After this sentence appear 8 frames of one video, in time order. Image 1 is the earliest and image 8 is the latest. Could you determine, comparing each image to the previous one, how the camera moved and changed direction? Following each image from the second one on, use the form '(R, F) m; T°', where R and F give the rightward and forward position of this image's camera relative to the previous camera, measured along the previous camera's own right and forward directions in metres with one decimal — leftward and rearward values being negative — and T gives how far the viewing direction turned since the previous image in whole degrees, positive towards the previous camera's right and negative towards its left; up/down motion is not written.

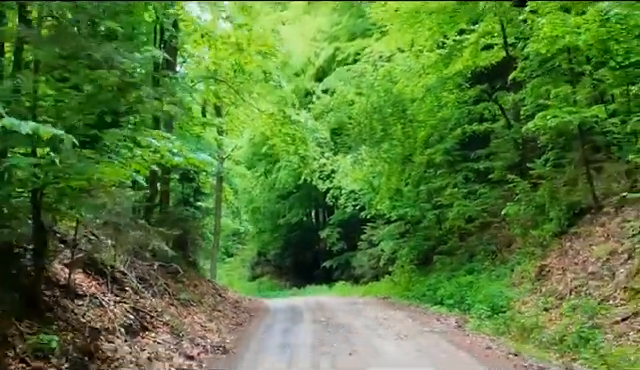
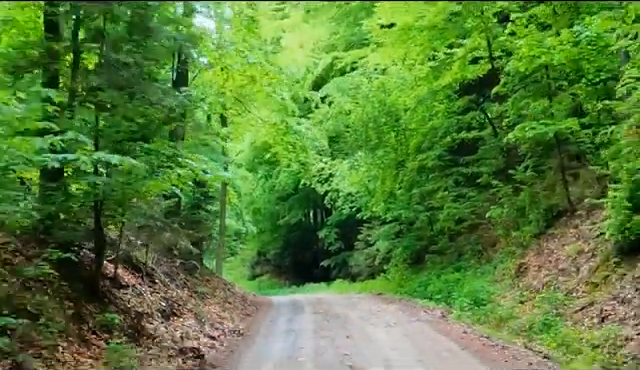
(0.0, -1.7) m; 0°
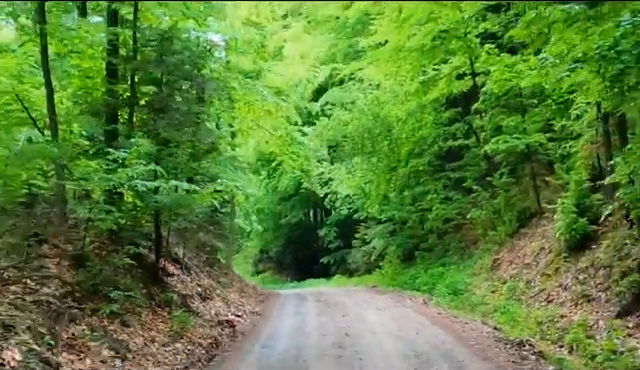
(0.0, -2.7) m; 0°
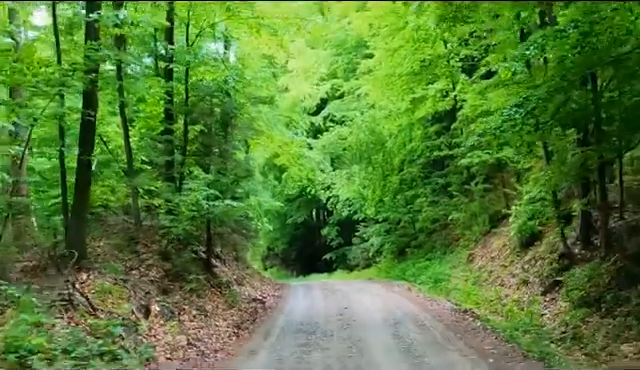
(-0.1, -4.1) m; 0°
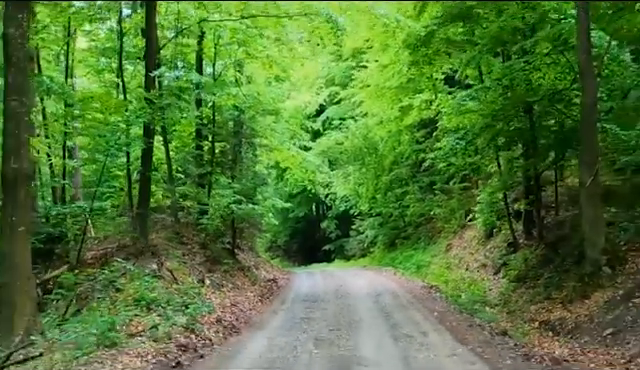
(0.0, -4.2) m; 0°
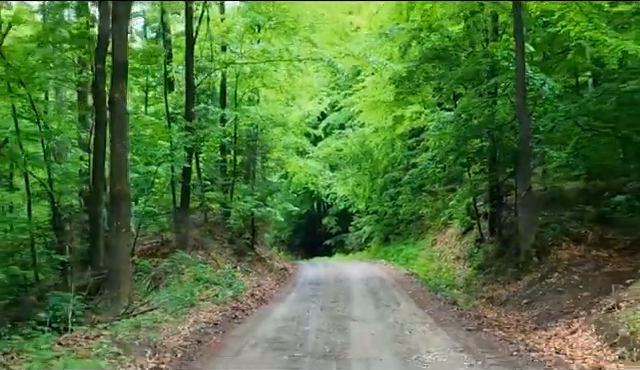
(-0.1, -4.4) m; 0°
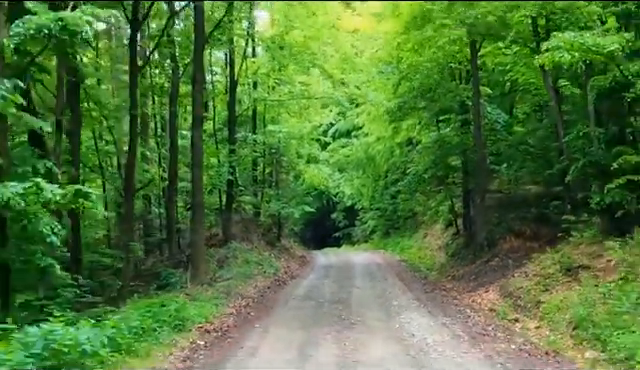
(-0.1, -6.7) m; -1°
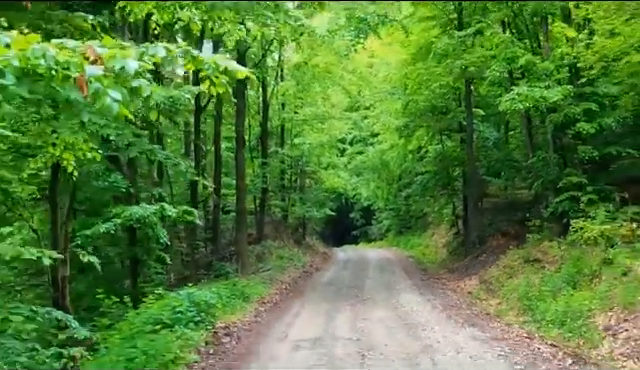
(0.0, -5.0) m; -1°
